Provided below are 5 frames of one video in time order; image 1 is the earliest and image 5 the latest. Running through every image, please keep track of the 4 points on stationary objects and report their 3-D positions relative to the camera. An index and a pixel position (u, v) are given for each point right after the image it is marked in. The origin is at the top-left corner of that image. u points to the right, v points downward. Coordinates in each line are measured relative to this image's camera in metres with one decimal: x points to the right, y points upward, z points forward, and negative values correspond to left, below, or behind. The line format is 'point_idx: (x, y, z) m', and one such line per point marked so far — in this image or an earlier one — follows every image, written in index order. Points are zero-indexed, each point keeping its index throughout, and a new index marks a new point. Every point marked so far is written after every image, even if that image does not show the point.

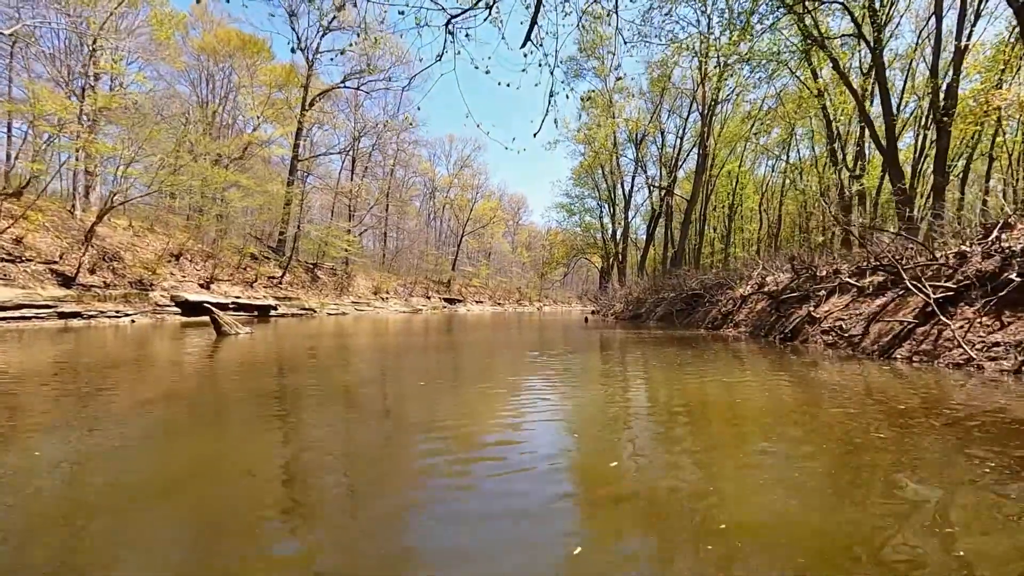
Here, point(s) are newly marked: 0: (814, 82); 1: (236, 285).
0: (+9.1, +6.2, +15.8) m
1: (-10.4, +0.1, +19.7) m
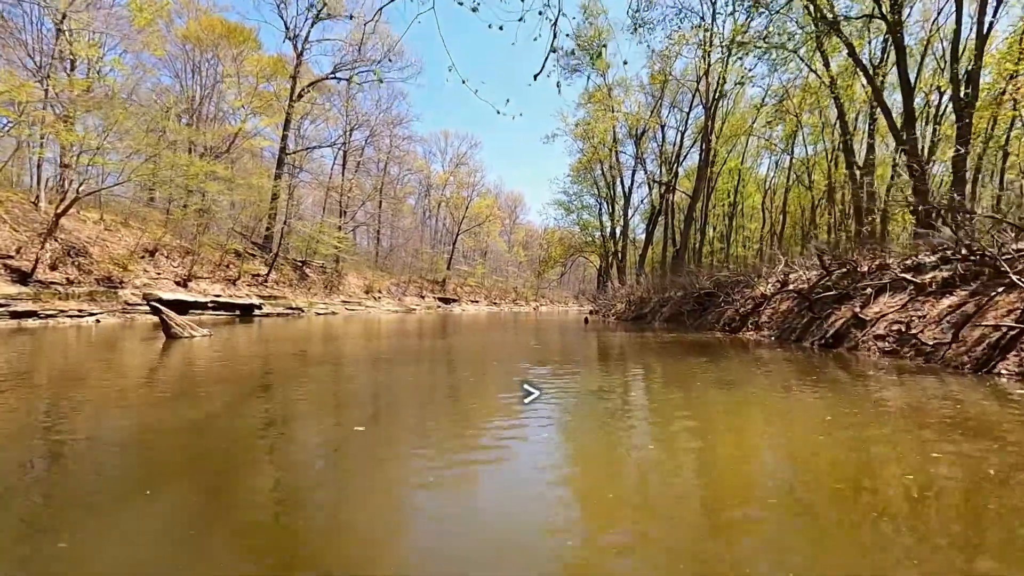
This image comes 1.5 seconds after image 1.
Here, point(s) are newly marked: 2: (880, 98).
0: (+9.0, +6.2, +15.1) m
1: (-10.5, +0.2, +18.9) m
2: (+9.2, +4.7, +13.3) m
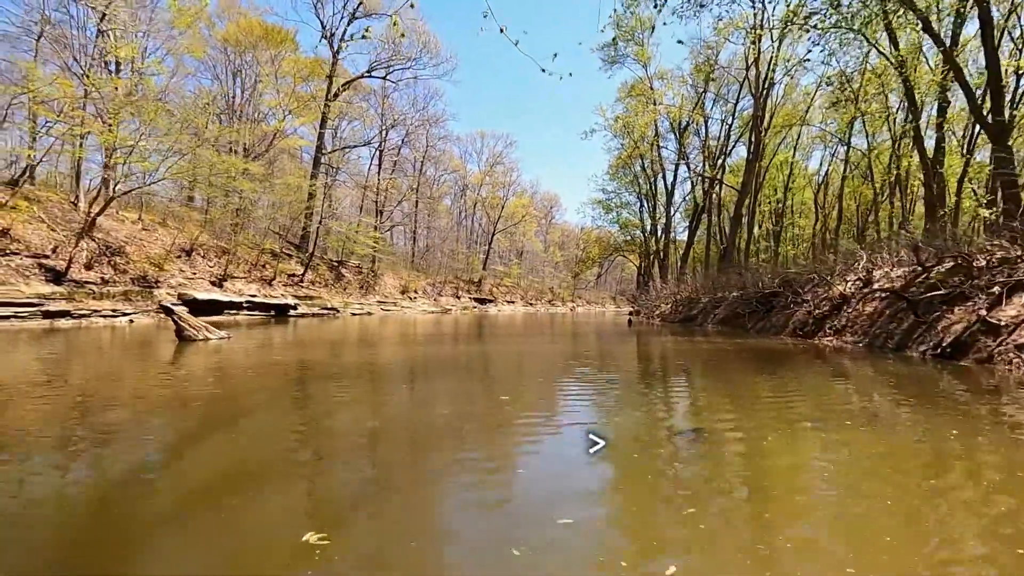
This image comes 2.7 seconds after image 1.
0: (+10.0, +6.2, +13.8) m
1: (-9.2, +0.2, +18.9) m
2: (+10.1, +4.7, +12.0) m
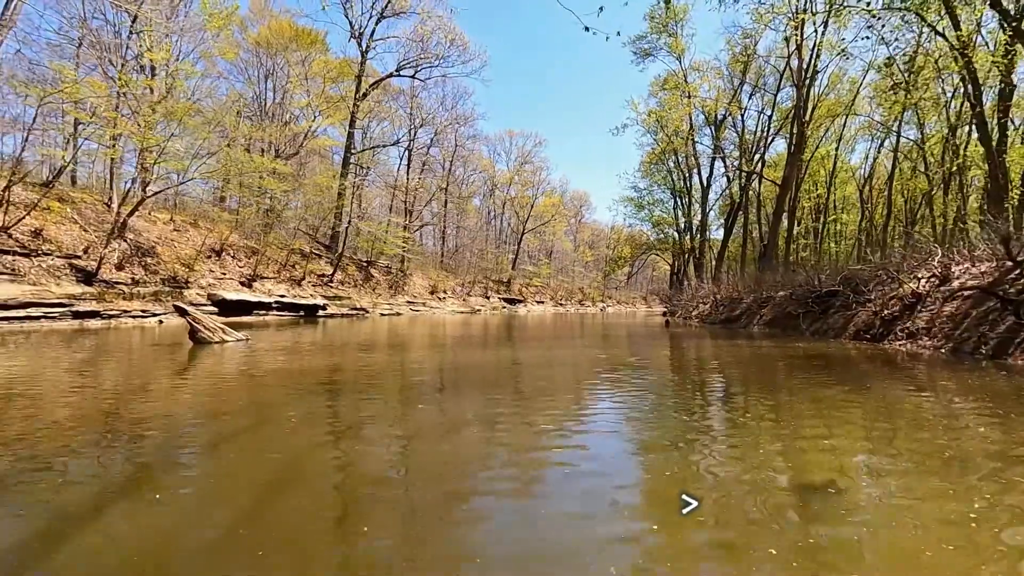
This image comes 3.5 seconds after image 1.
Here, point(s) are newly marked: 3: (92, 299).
0: (+10.8, +6.2, +12.9) m
1: (-8.1, +0.2, +19.0) m
2: (+10.7, +4.7, +11.0) m
3: (-9.5, -0.3, +12.3) m
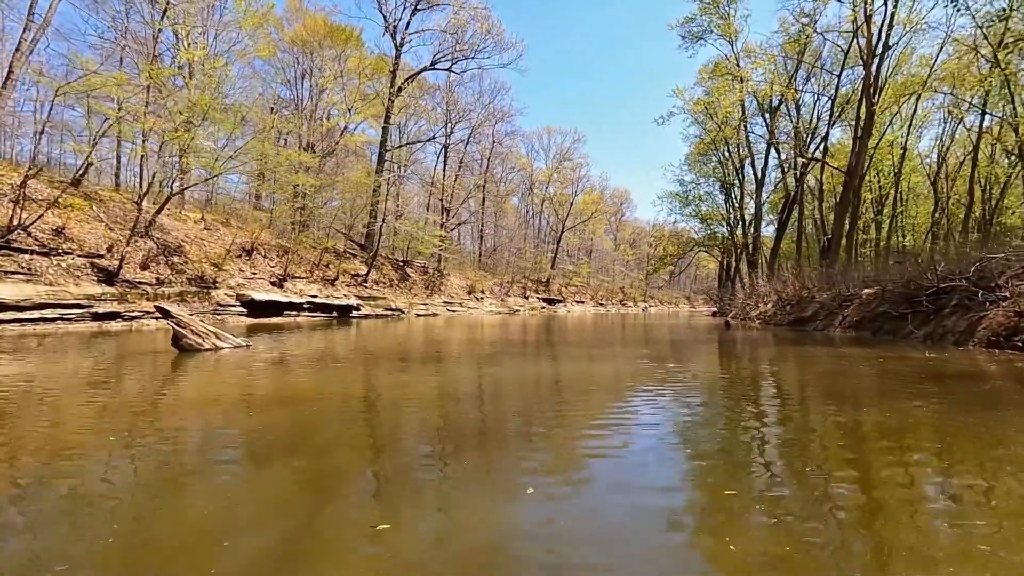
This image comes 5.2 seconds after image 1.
0: (+11.6, +6.3, +11.1) m
1: (-6.8, +0.2, +18.6) m
2: (+11.4, +4.8, +9.3) m
3: (-8.6, -0.3, +12.1) m
